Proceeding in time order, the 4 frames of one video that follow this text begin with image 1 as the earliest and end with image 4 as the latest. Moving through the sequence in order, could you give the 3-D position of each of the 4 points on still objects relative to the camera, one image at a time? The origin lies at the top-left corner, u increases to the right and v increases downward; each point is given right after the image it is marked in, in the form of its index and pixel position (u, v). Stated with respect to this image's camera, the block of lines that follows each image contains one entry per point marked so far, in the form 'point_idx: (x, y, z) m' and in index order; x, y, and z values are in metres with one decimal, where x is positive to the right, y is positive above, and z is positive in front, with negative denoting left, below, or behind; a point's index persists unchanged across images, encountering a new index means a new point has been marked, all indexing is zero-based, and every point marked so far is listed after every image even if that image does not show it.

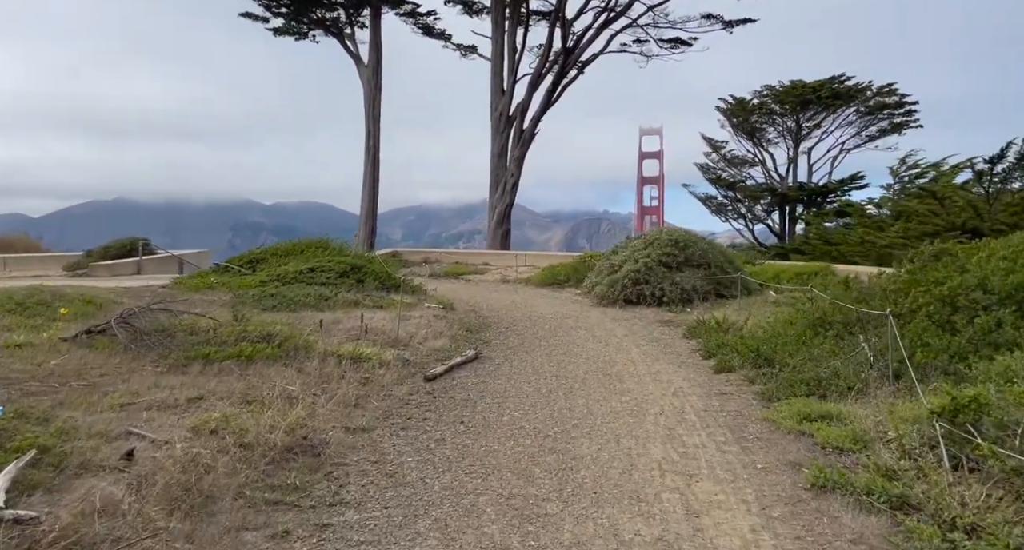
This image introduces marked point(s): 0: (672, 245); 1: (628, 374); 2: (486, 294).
0: (+2.8, +0.5, +11.8) m
1: (+1.1, -1.0, +6.6) m
2: (-0.5, -0.4, +13.9) m
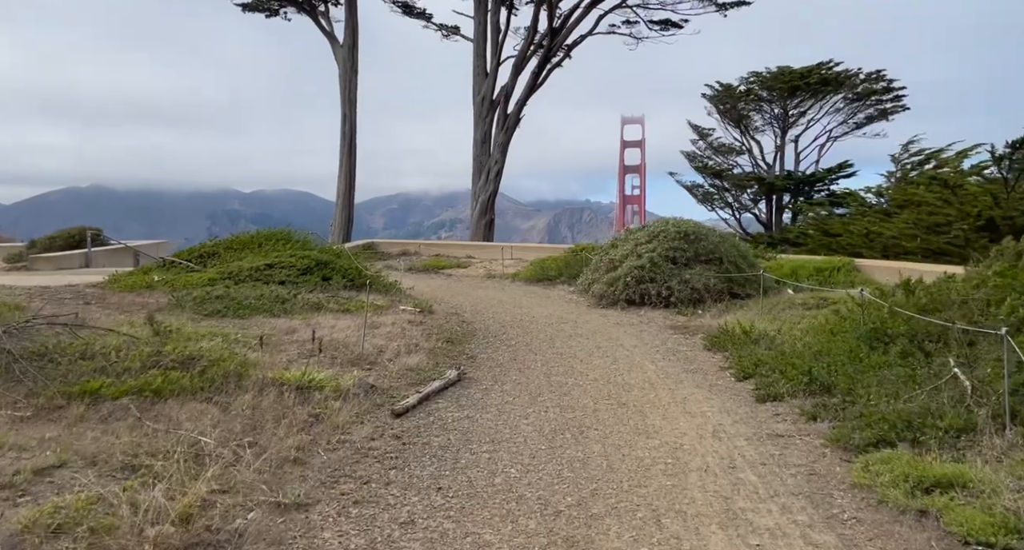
0: (+2.6, +0.6, +10.5) m
1: (+1.1, -1.0, +5.3) m
2: (-0.8, -0.3, +12.5) m
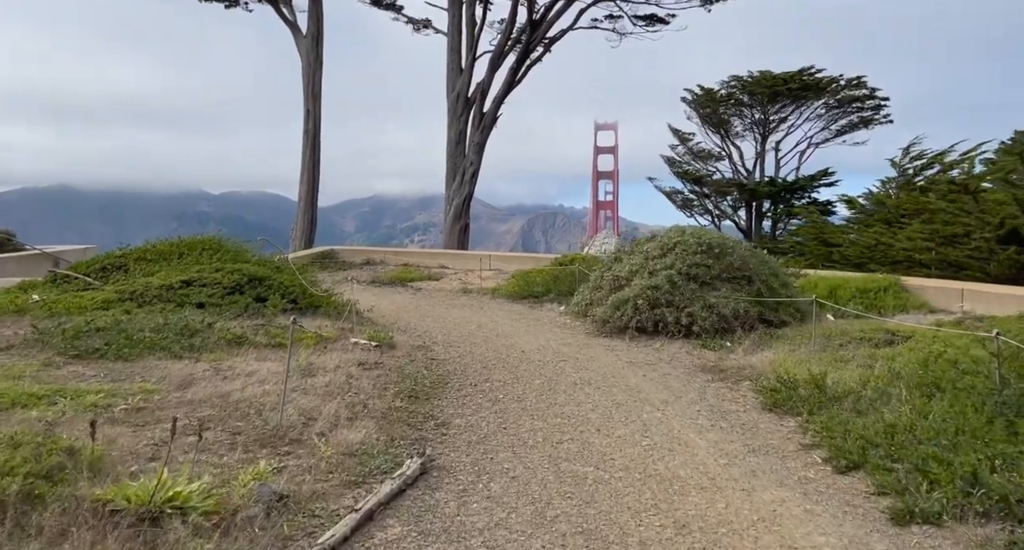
0: (+2.4, +0.3, +8.6) m
1: (+1.0, -1.2, +3.3) m
2: (-1.1, -0.6, +10.5) m
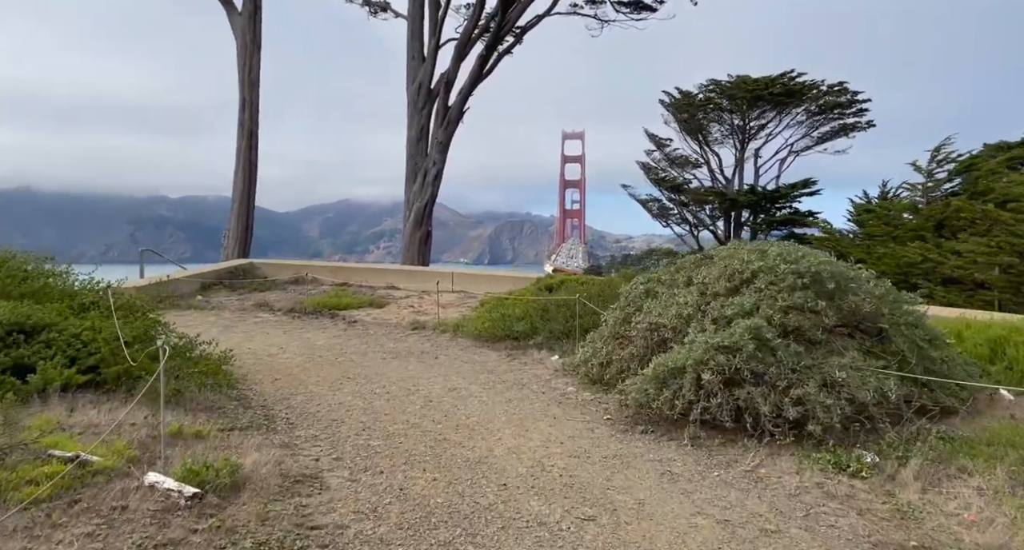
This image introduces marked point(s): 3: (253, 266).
0: (+2.2, -0.1, +5.1) m
1: (+1.1, -1.6, -0.3) m
2: (-1.4, -1.0, +6.8) m
3: (-5.5, +0.2, +14.3) m
